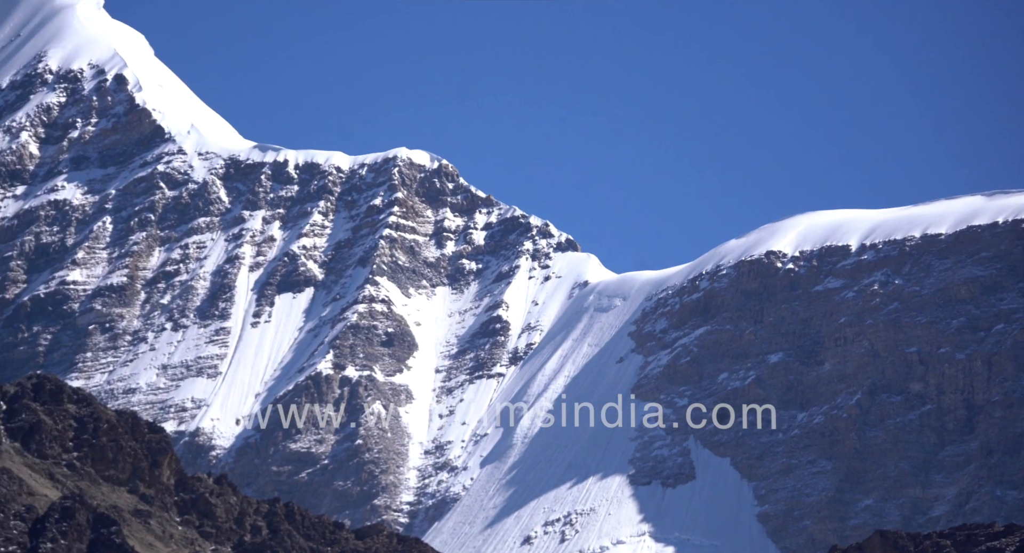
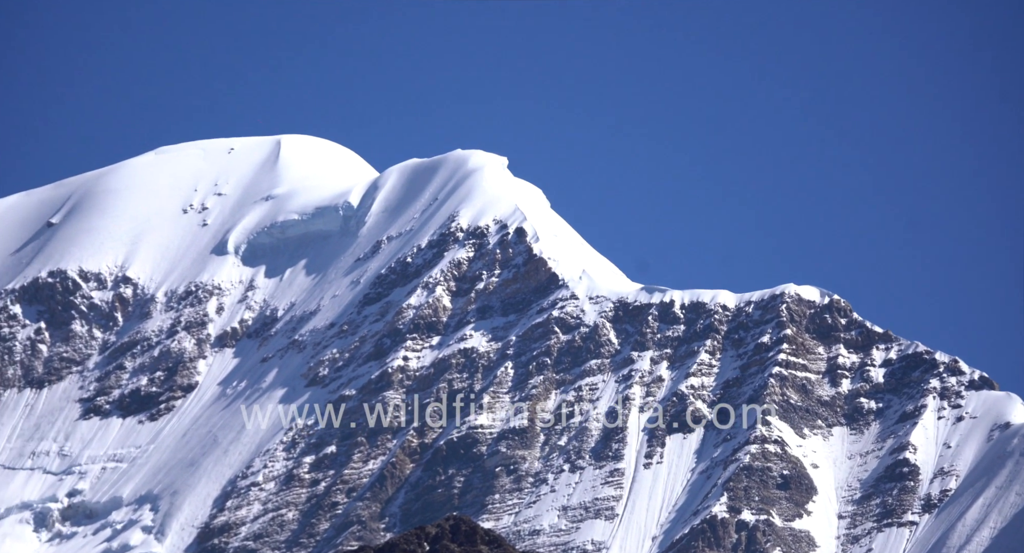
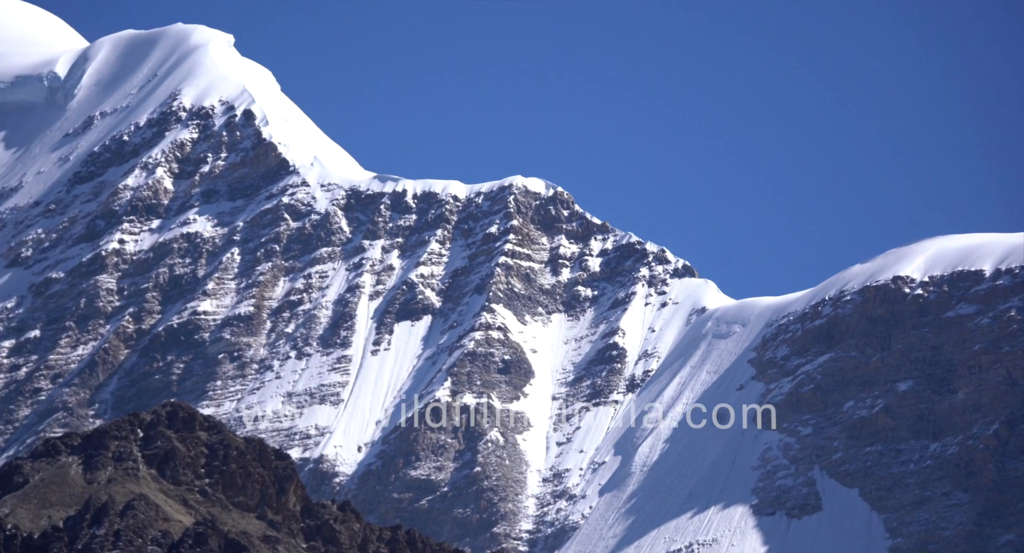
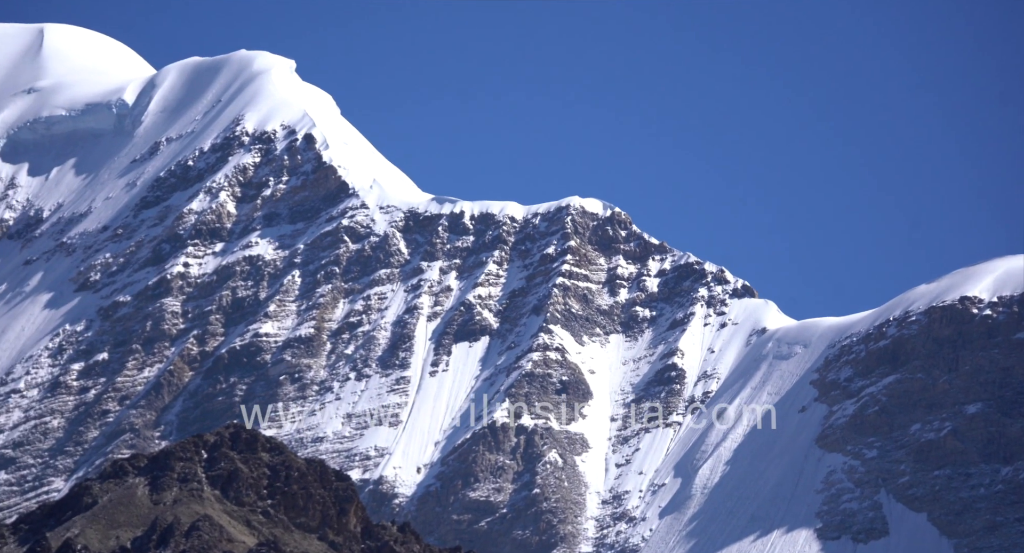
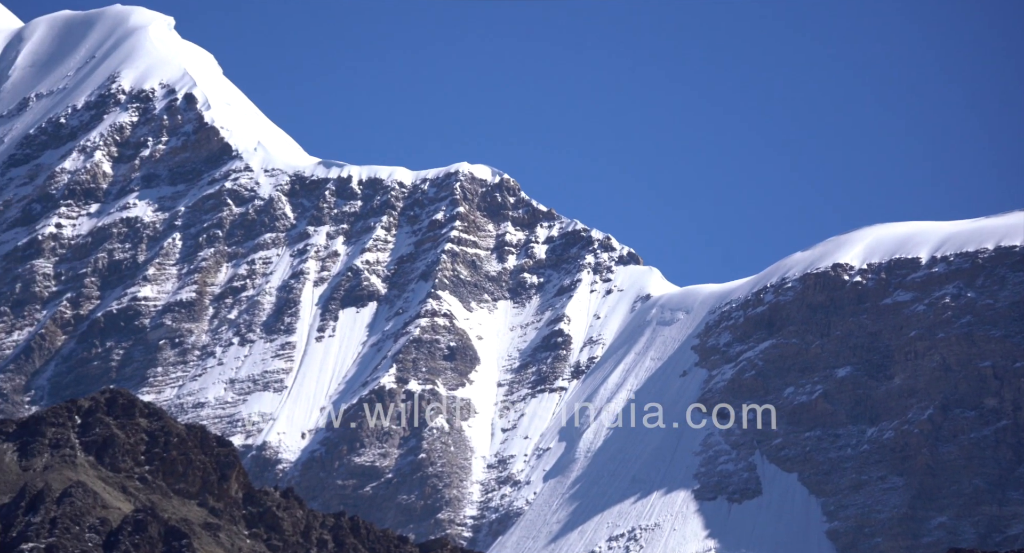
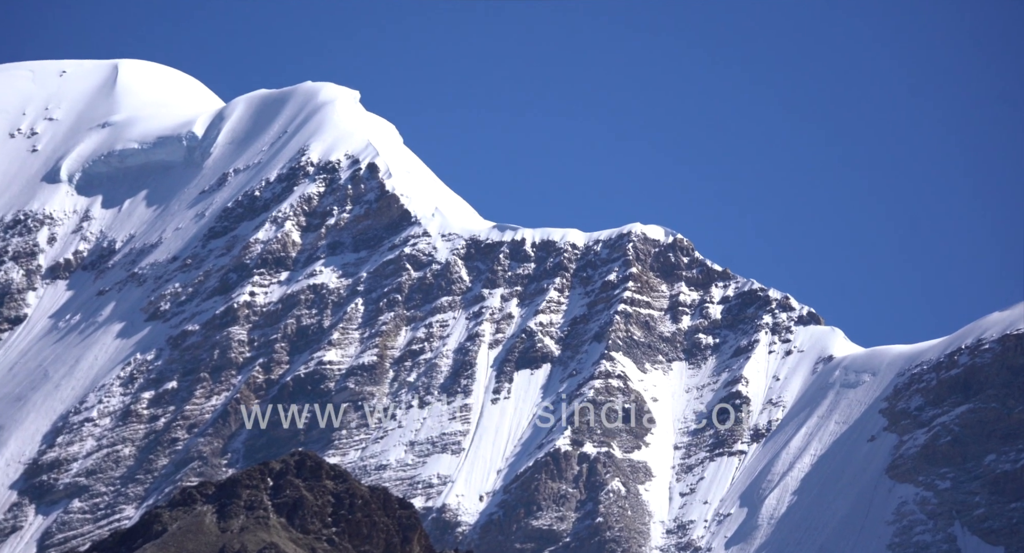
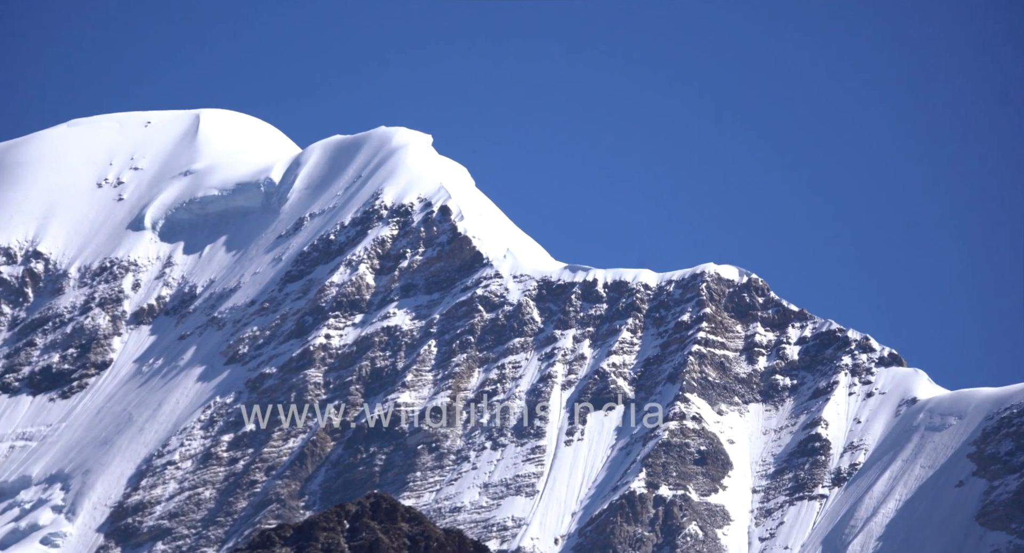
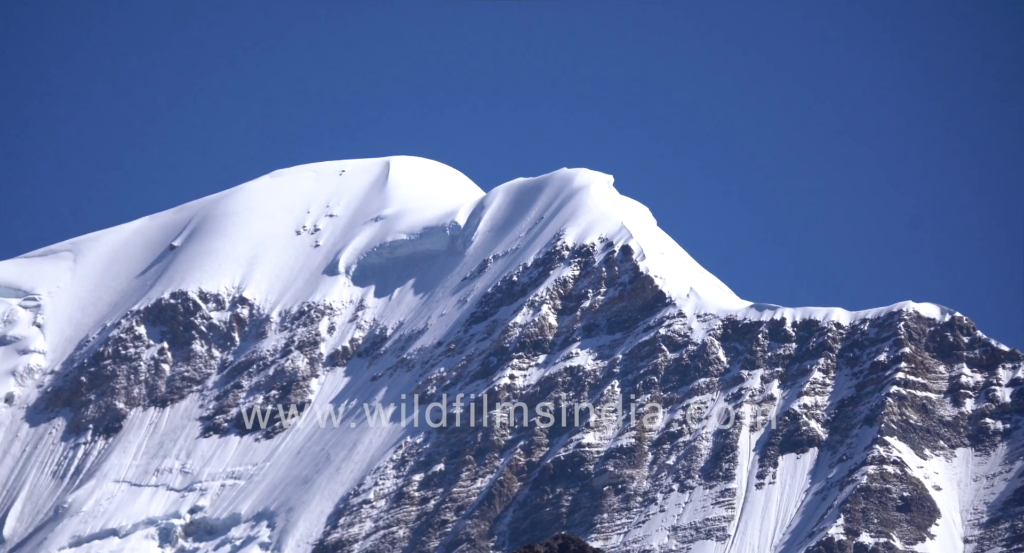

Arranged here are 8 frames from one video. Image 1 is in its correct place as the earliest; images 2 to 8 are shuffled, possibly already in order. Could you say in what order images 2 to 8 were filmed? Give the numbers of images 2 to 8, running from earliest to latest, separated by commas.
5, 3, 4, 6, 7, 2, 8
